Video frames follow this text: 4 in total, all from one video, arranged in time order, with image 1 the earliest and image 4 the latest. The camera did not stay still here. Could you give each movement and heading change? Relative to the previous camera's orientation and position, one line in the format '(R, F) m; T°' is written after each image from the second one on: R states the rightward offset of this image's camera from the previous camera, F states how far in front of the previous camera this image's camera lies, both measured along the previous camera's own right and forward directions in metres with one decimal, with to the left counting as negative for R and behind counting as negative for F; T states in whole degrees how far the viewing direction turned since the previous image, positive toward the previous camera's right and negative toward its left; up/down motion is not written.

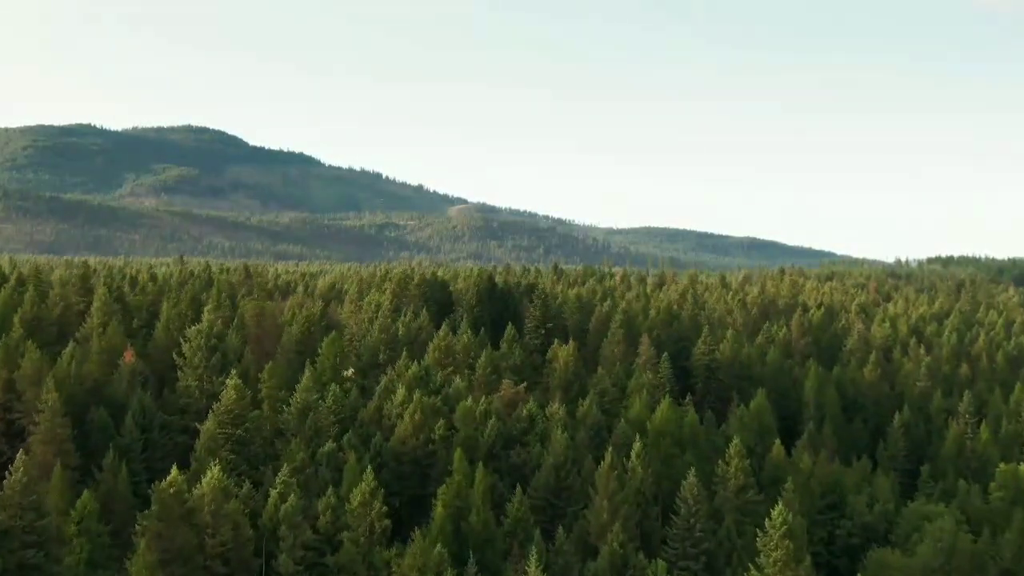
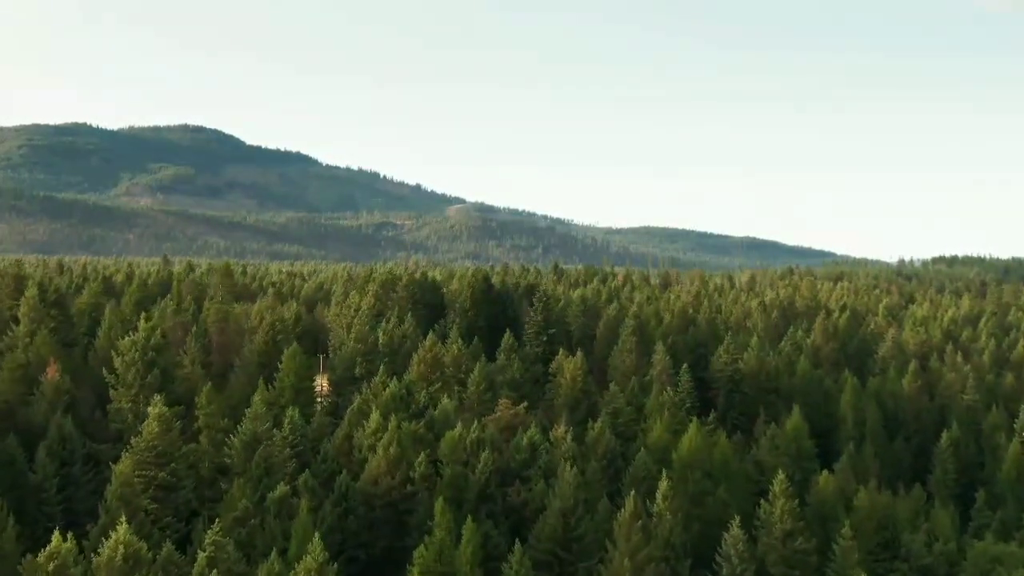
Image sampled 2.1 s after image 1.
(+0.1, +13.8) m; 0°
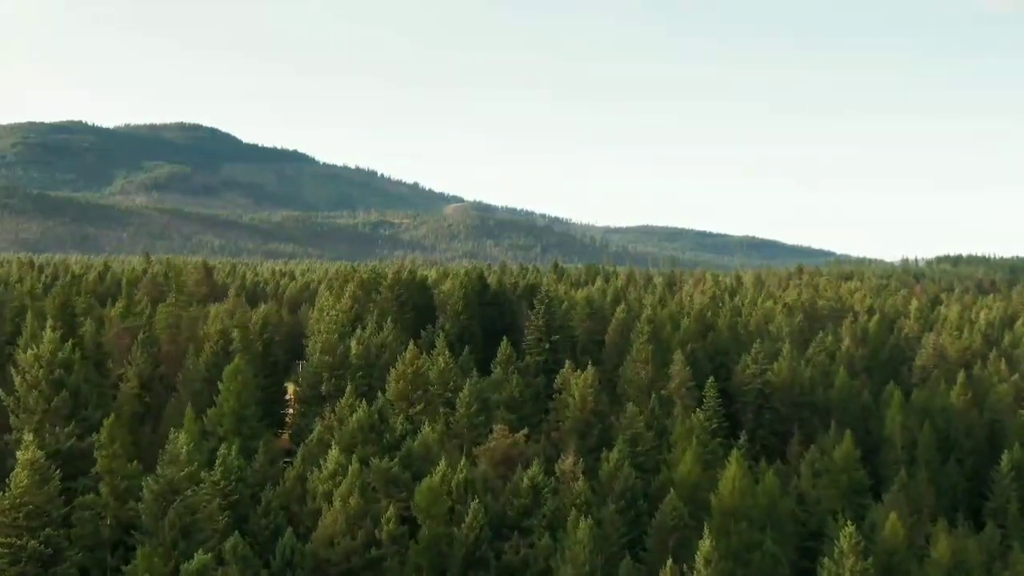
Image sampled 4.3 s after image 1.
(0.0, +13.7) m; 0°
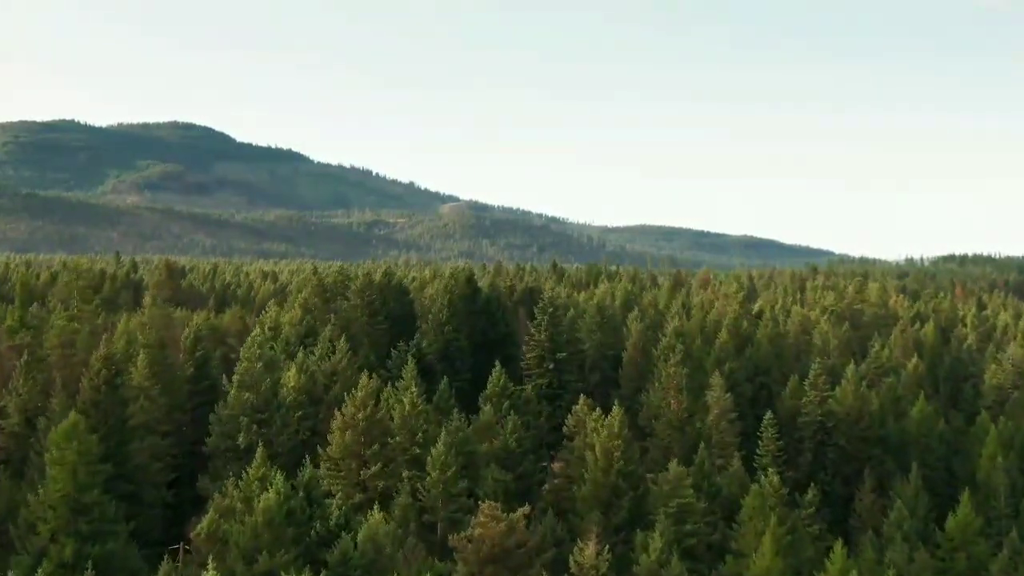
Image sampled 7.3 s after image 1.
(+0.1, +19.8) m; 0°
